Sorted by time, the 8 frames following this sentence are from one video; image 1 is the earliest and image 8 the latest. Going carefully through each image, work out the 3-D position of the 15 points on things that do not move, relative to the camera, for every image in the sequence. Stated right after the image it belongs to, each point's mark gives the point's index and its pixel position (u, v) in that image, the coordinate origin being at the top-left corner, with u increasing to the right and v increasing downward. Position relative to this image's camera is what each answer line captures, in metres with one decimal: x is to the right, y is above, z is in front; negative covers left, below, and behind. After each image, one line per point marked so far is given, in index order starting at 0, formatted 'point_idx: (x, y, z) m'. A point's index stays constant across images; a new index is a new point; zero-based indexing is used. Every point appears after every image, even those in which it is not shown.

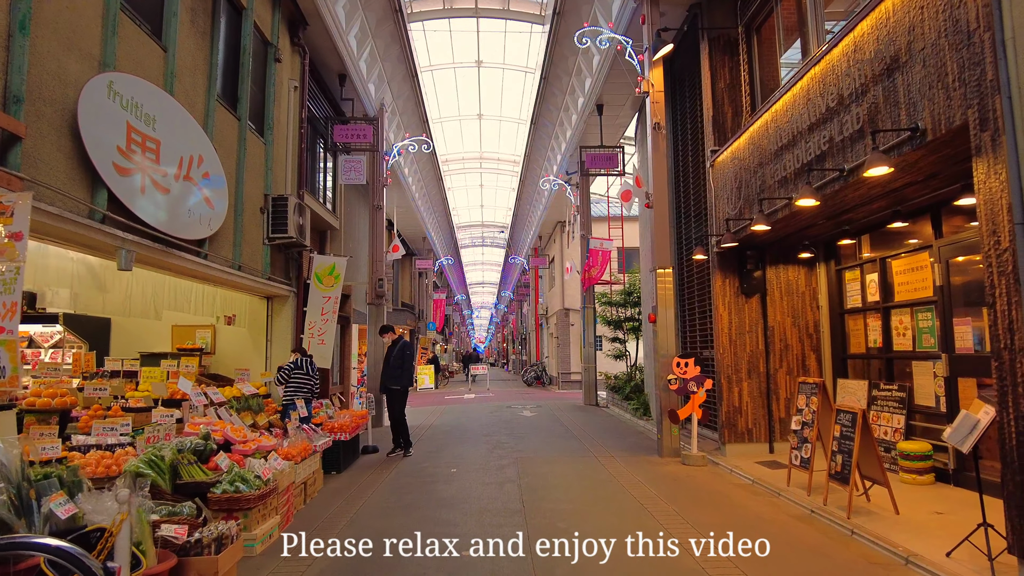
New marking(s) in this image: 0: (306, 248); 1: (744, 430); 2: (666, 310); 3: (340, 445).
0: (-2.9, +0.6, +9.3) m
1: (+2.9, -1.8, +8.5) m
2: (+2.0, -0.3, +8.8) m
3: (-2.1, -1.9, +8.1) m
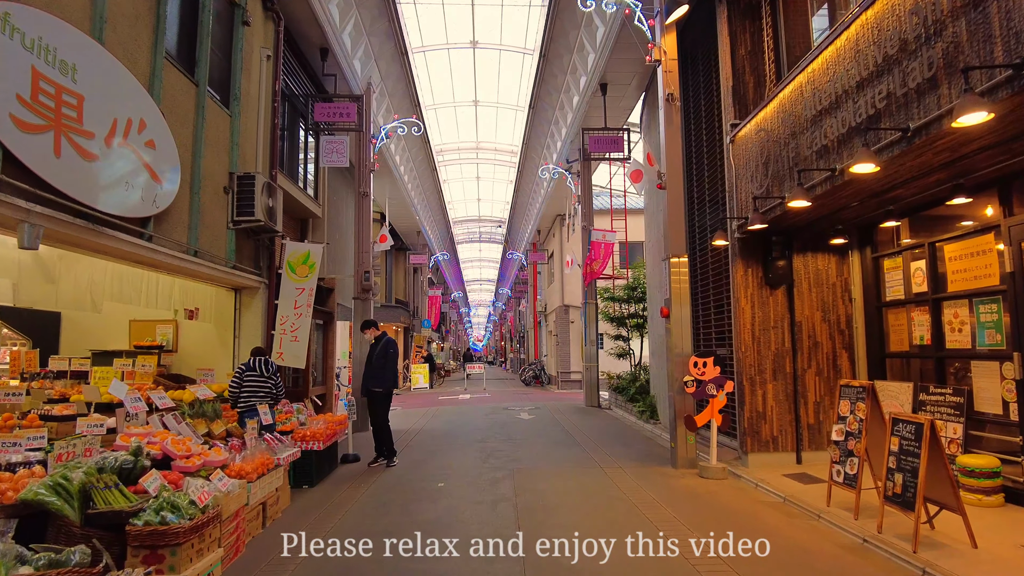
0: (-3.0, +0.7, +8.3) m
1: (+2.9, -1.7, +7.5) m
2: (+2.0, -0.2, +7.8) m
3: (-2.1, -1.8, +7.2) m
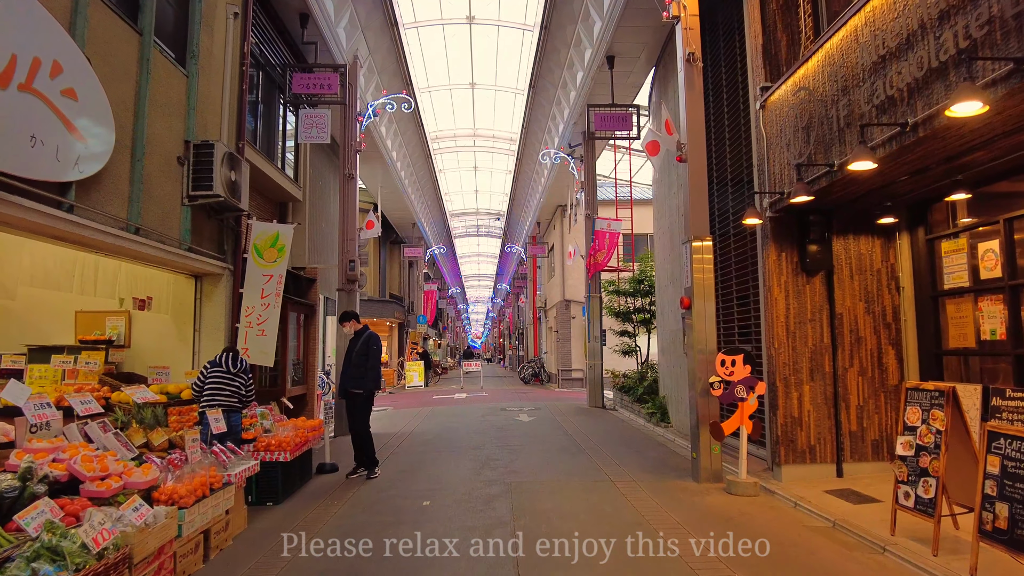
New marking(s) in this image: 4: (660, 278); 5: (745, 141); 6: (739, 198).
0: (-3.0, +0.9, +7.3) m
1: (+2.9, -1.6, +6.5) m
2: (+2.0, -0.1, +6.8) m
3: (-2.1, -1.6, +6.2) m
4: (+2.8, +0.2, +12.4) m
5: (+2.8, +1.7, +7.9) m
6: (+2.8, +1.1, +8.1) m
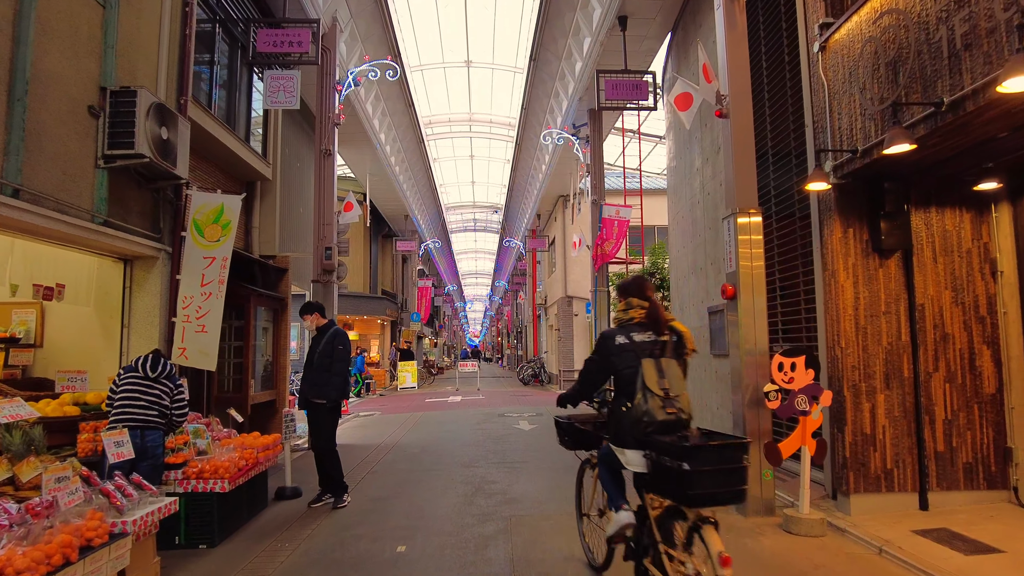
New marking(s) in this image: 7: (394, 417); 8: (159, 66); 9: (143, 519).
0: (-3.0, +1.0, +6.0) m
1: (+2.9, -1.4, +5.2) m
2: (+2.0, 0.0, +5.5) m
3: (-2.1, -1.5, +4.8) m
4: (+2.7, +0.3, +11.0) m
5: (+2.8, +1.8, +6.6) m
6: (+2.8, +1.2, +6.8) m
7: (-2.3, -2.6, +13.2) m
8: (-3.2, +2.0, +6.1) m
9: (-2.1, -1.3, +3.8) m
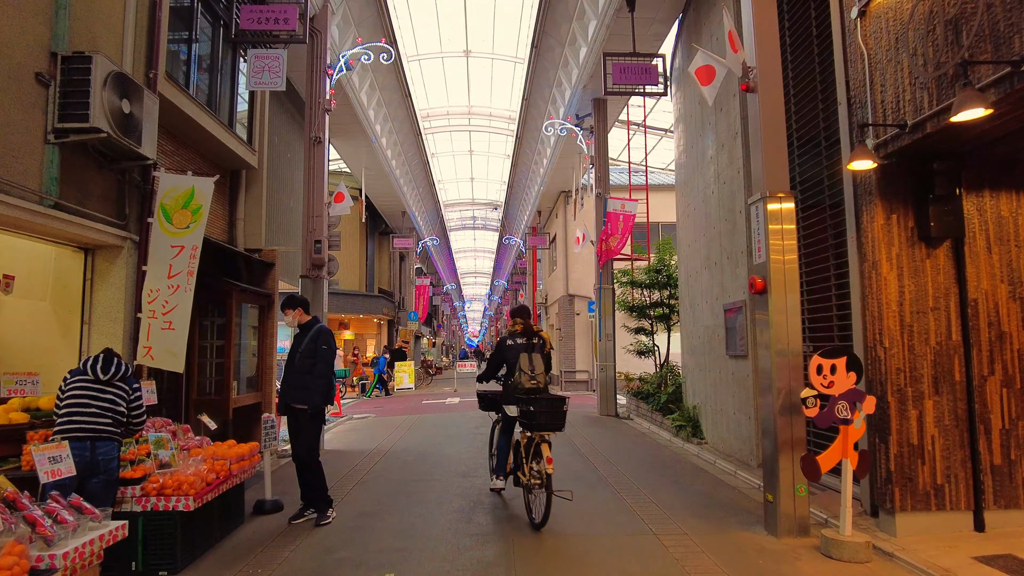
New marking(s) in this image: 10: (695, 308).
0: (-3.0, +1.0, +5.4) m
1: (+2.9, -1.4, +4.6) m
2: (+2.0, +0.1, +4.9) m
3: (-2.1, -1.5, +4.2) m
4: (+2.8, +0.4, +10.4) m
5: (+2.8, +1.9, +6.0) m
6: (+2.8, +1.2, +6.2) m
7: (-2.3, -2.5, +12.6) m
8: (-3.2, +2.1, +5.5) m
9: (-2.1, -1.2, +3.2) m
10: (+2.7, -0.3, +9.8) m
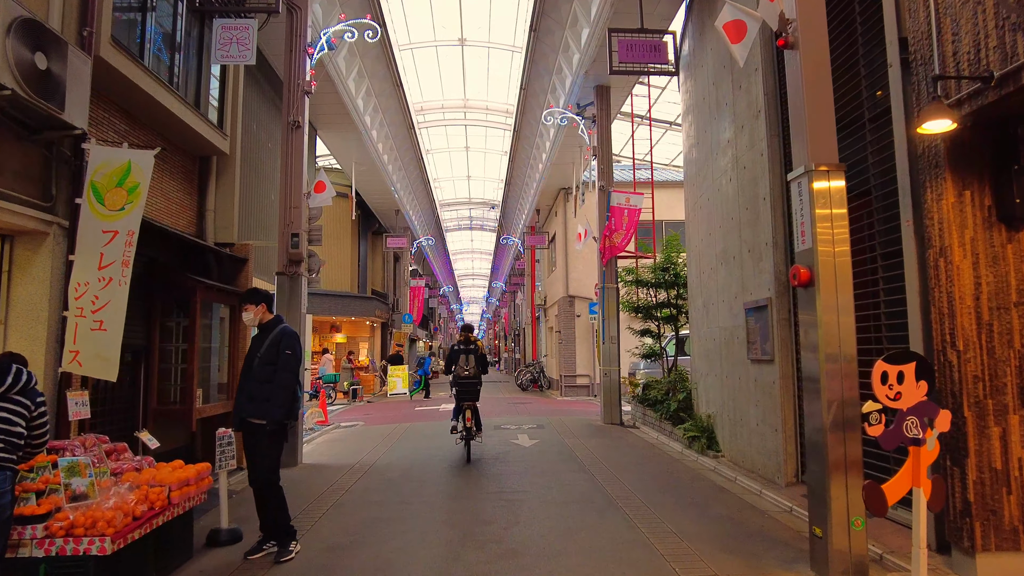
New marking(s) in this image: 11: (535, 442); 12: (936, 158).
0: (-3.0, +1.1, +4.5) m
1: (+2.9, -1.3, +3.8) m
2: (+2.0, +0.1, +4.1) m
3: (-2.1, -1.4, +3.4) m
4: (+2.7, +0.4, +9.6) m
5: (+2.8, +1.9, +5.2) m
6: (+2.8, +1.3, +5.4) m
7: (-2.4, -2.5, +11.8) m
8: (-3.2, +2.1, +4.6) m
9: (-2.1, -1.2, +2.3) m
10: (+2.6, -0.3, +9.0) m
11: (+0.3, -2.2, +9.6) m
12: (+2.6, +0.8, +4.1) m
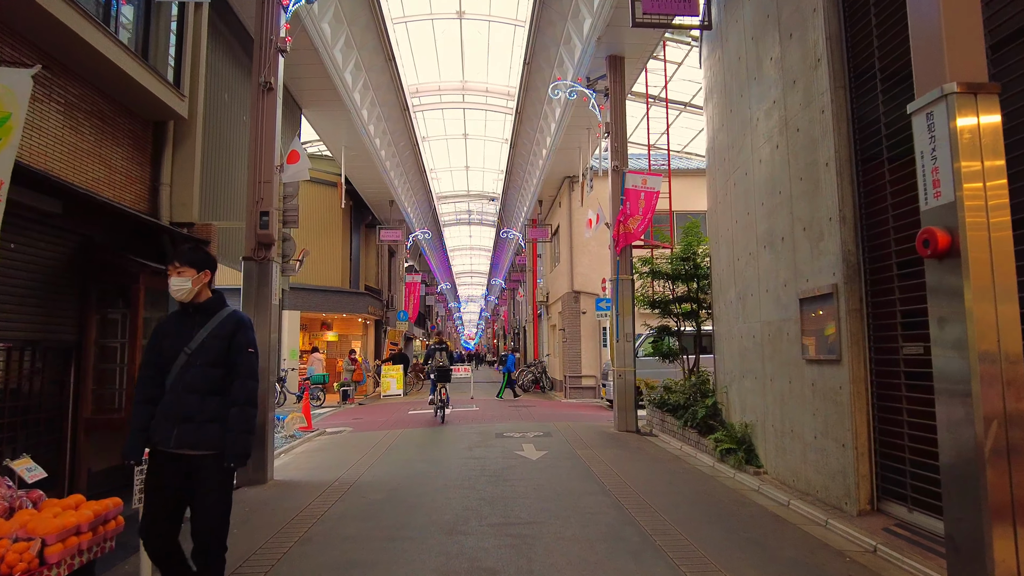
0: (-2.9, +1.2, +3.3) m
1: (+2.9, -1.2, +2.6) m
2: (+2.0, +0.3, +2.9) m
3: (-2.1, -1.3, +2.1) m
4: (+2.8, +0.5, +8.4) m
5: (+2.8, +2.1, +4.0) m
6: (+2.9, +1.4, +4.2) m
7: (-2.3, -2.3, +10.6) m
8: (-3.1, +2.3, +3.4) m
9: (-2.0, -1.0, +1.1) m
10: (+2.7, -0.1, +7.8) m
11: (+0.4, -2.1, +8.4) m
12: (+2.7, +0.9, +2.9) m
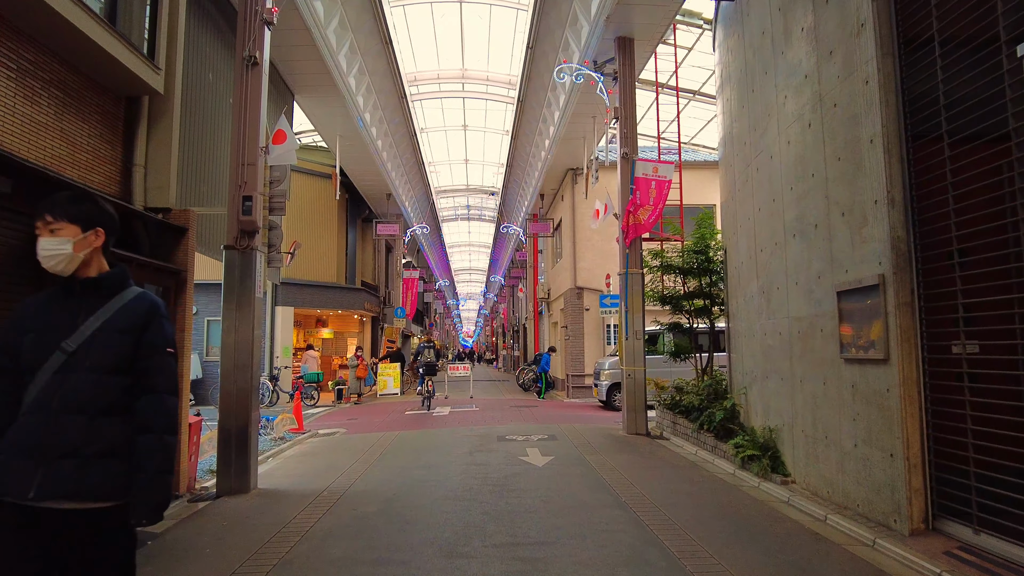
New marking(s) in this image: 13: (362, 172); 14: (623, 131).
0: (-2.8, +1.3, +2.7) m
1: (+3.0, -1.1, +2.0) m
2: (+2.1, +0.3, +2.3) m
3: (-2.0, -1.2, +1.5) m
4: (+2.8, +0.6, +7.8) m
5: (+2.9, +2.1, +3.4) m
6: (+2.9, +1.5, +3.6) m
7: (-2.3, -2.2, +10.0) m
8: (-3.1, +2.3, +2.8) m
9: (-1.9, -1.0, +0.5) m
10: (+2.8, -0.1, +7.2) m
11: (+0.4, -2.0, +7.8) m
12: (+2.7, +1.0, +2.3) m
13: (-4.1, +3.2, +18.3) m
14: (+1.8, +2.5, +10.6) m
